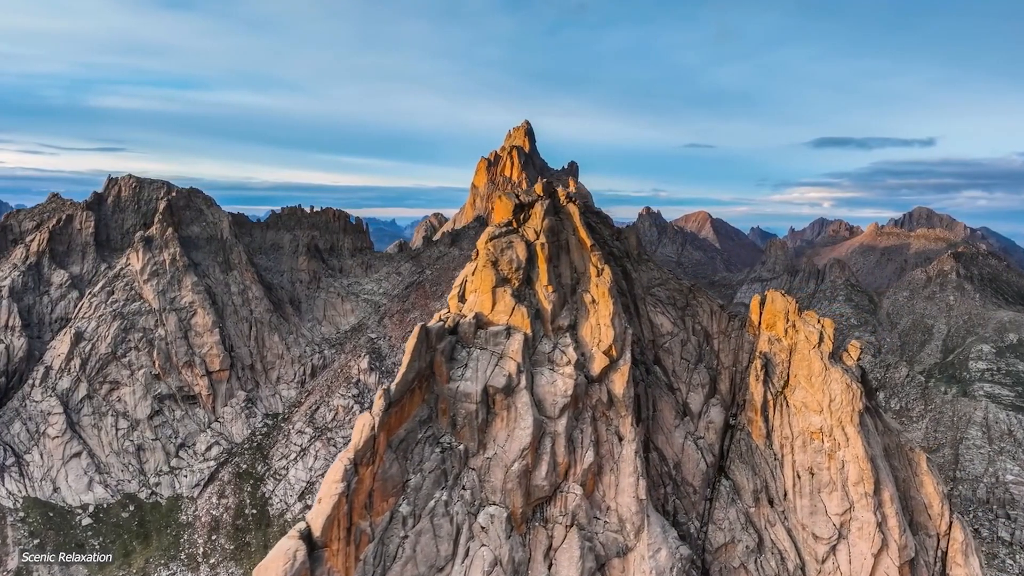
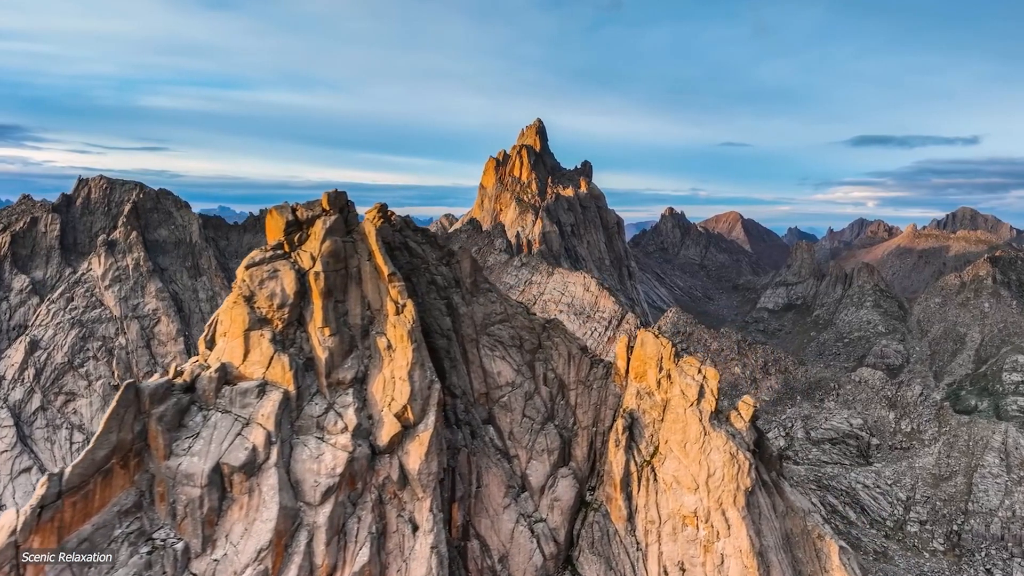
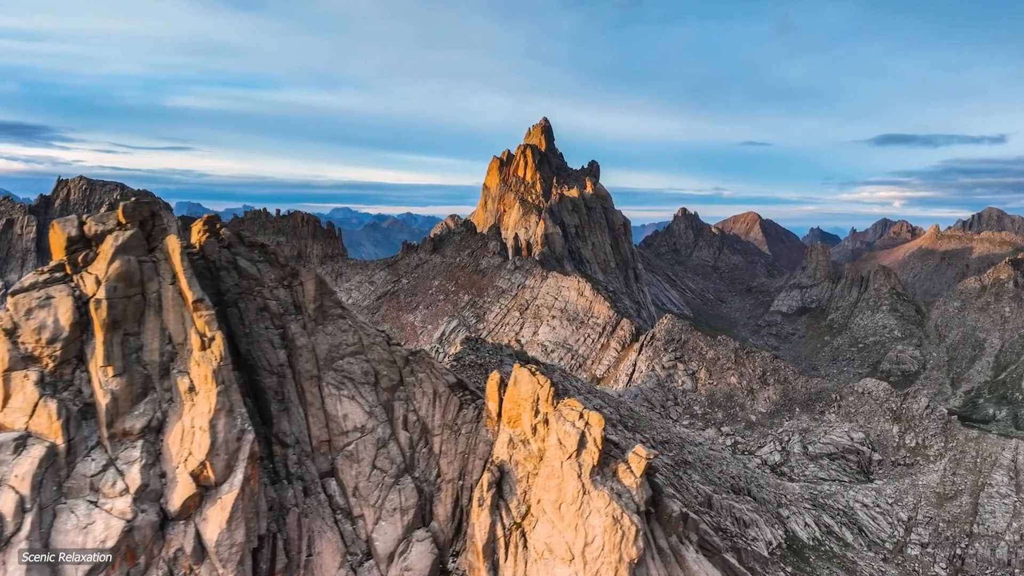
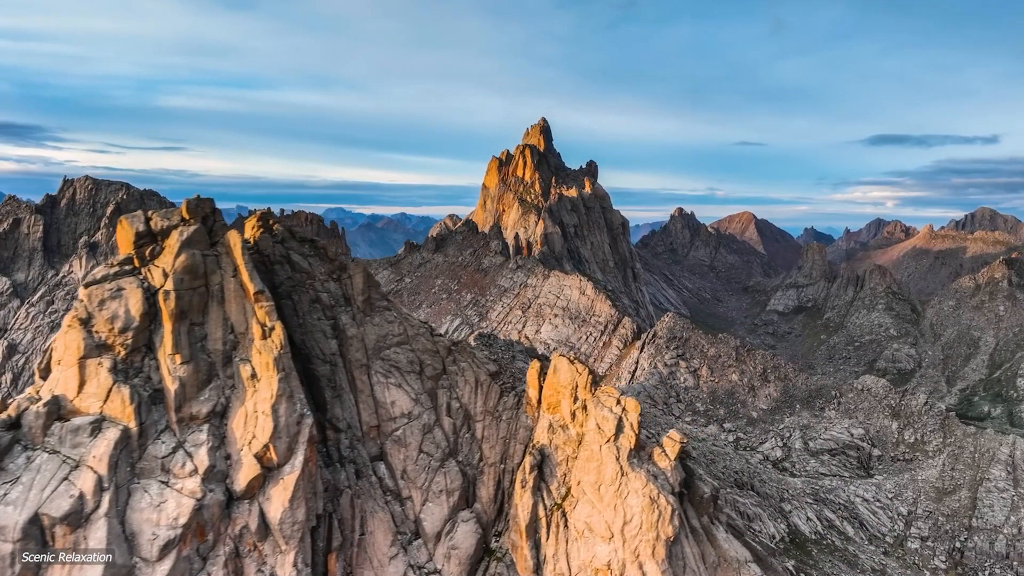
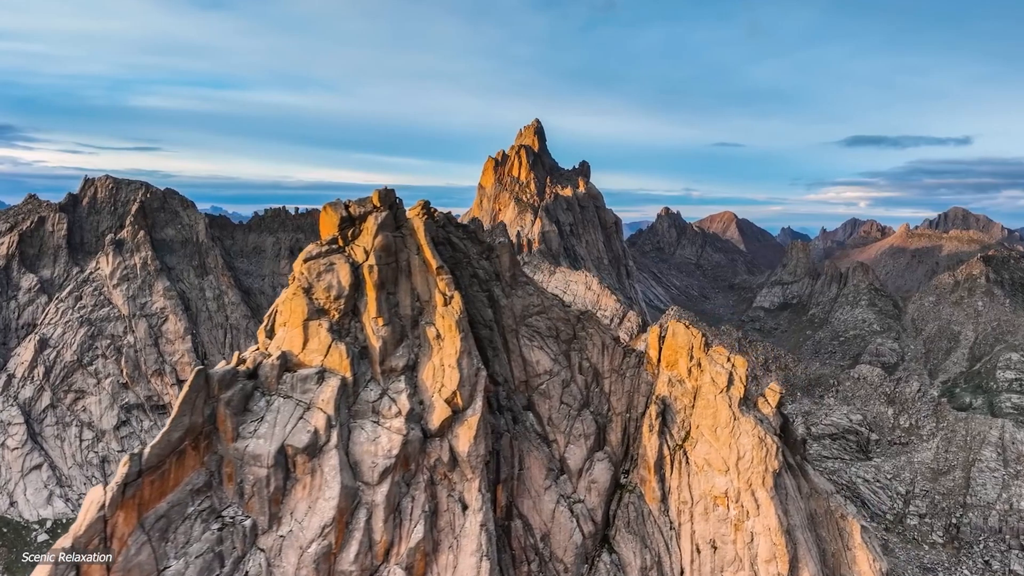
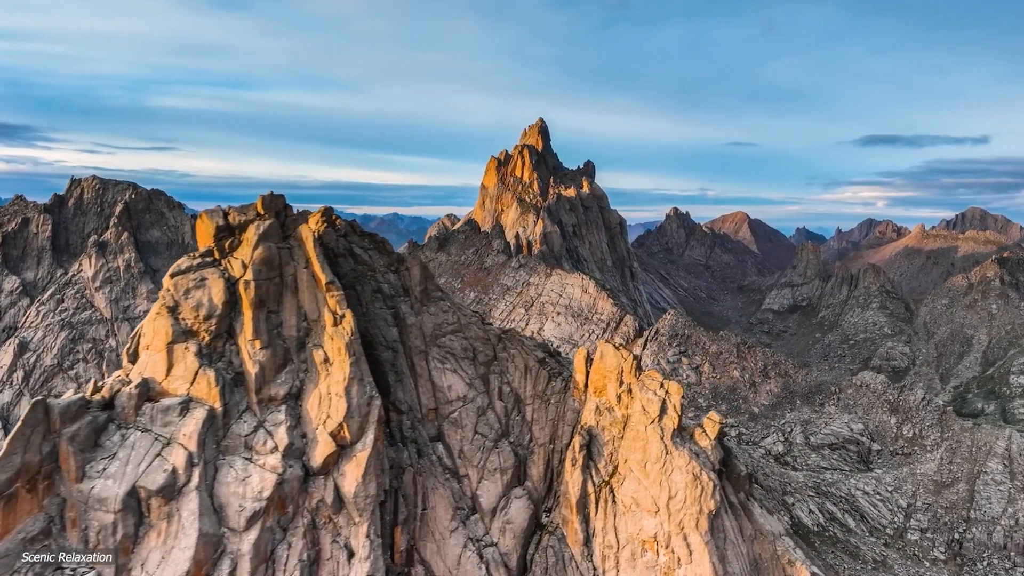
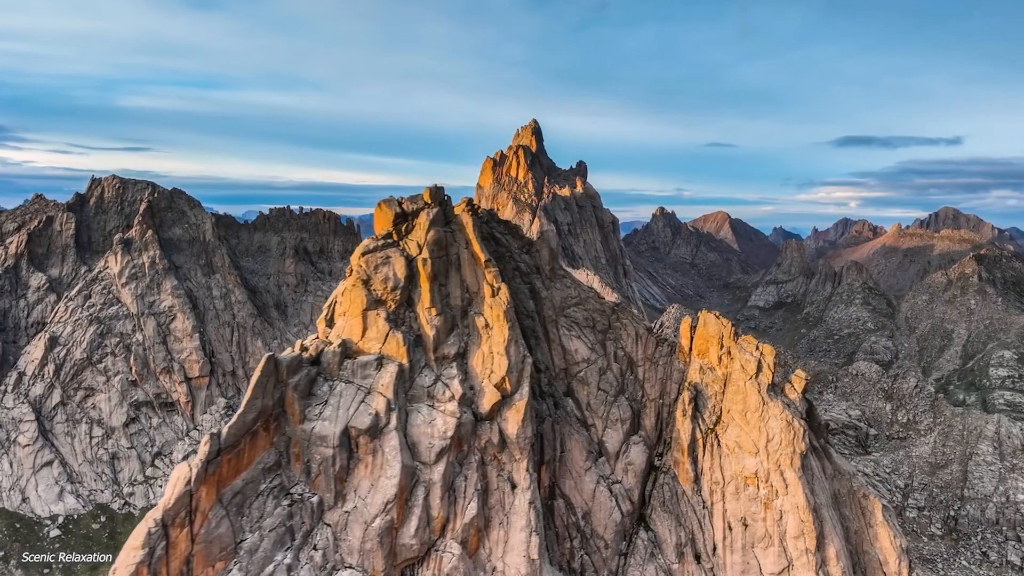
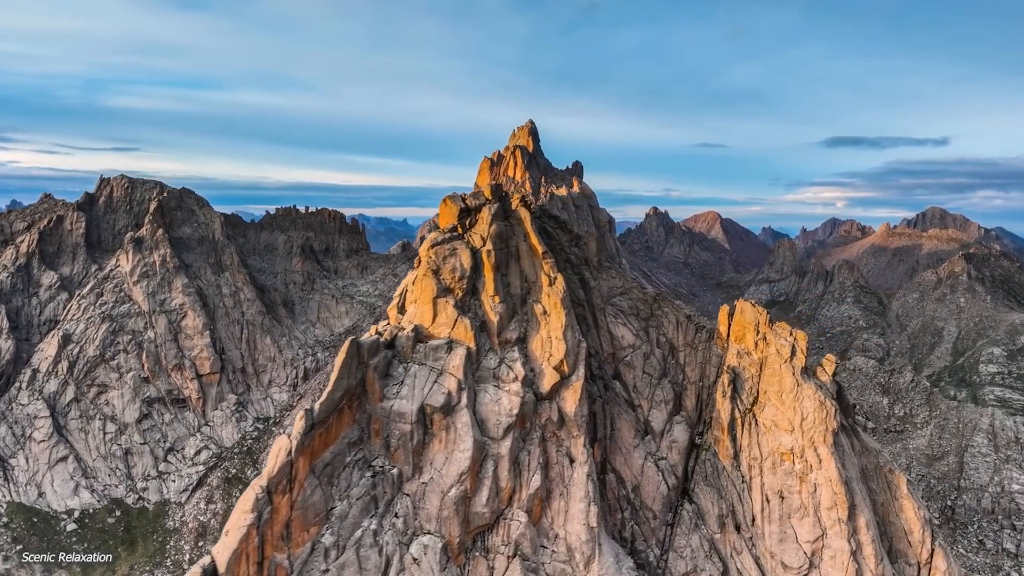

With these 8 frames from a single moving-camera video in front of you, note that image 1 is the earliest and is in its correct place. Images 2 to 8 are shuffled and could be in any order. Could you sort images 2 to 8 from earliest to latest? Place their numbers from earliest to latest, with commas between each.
8, 7, 5, 2, 6, 4, 3
